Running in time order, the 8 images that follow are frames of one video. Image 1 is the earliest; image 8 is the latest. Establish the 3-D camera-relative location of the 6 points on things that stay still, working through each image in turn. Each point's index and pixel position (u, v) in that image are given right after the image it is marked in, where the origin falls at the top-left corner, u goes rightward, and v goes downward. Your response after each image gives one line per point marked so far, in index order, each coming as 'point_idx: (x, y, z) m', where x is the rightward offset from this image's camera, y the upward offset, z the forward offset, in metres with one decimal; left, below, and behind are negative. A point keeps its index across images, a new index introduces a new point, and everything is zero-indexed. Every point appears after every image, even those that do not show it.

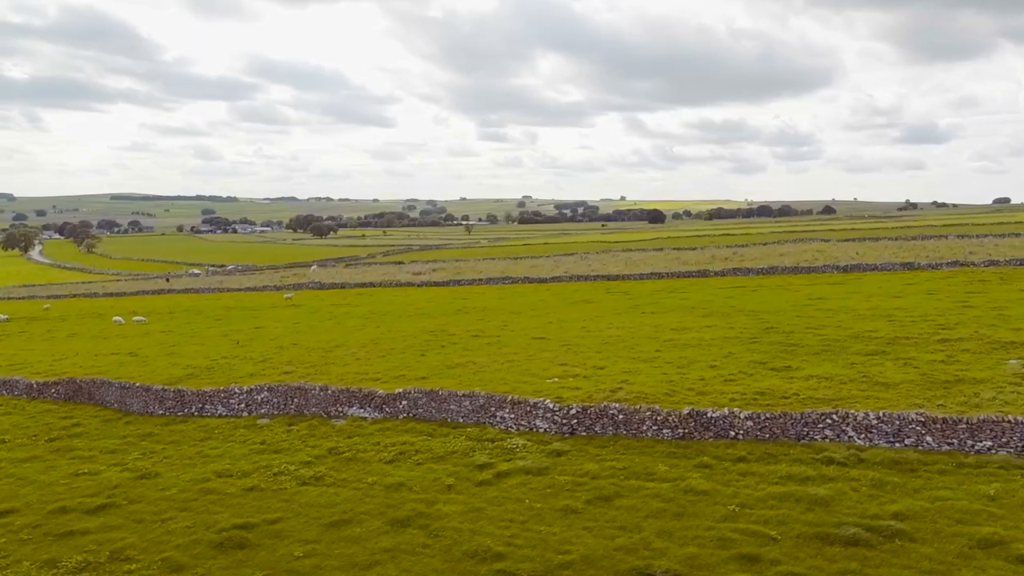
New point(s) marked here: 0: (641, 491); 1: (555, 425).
0: (+2.4, -3.9, +14.1) m
1: (+1.0, -3.3, +17.7) m
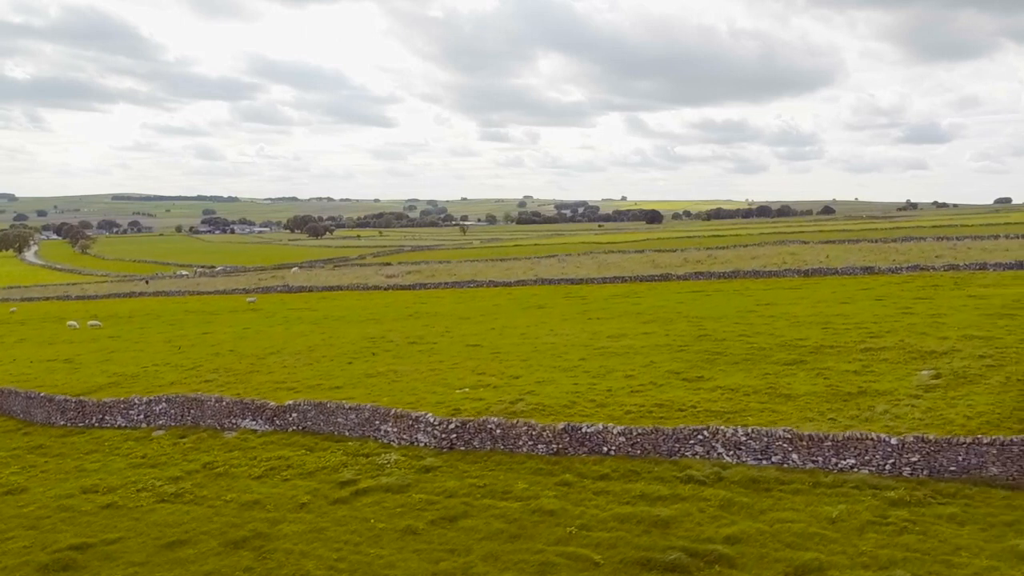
0: (-0.5, -4.2, +13.8) m
1: (-1.8, -3.6, +17.4) m
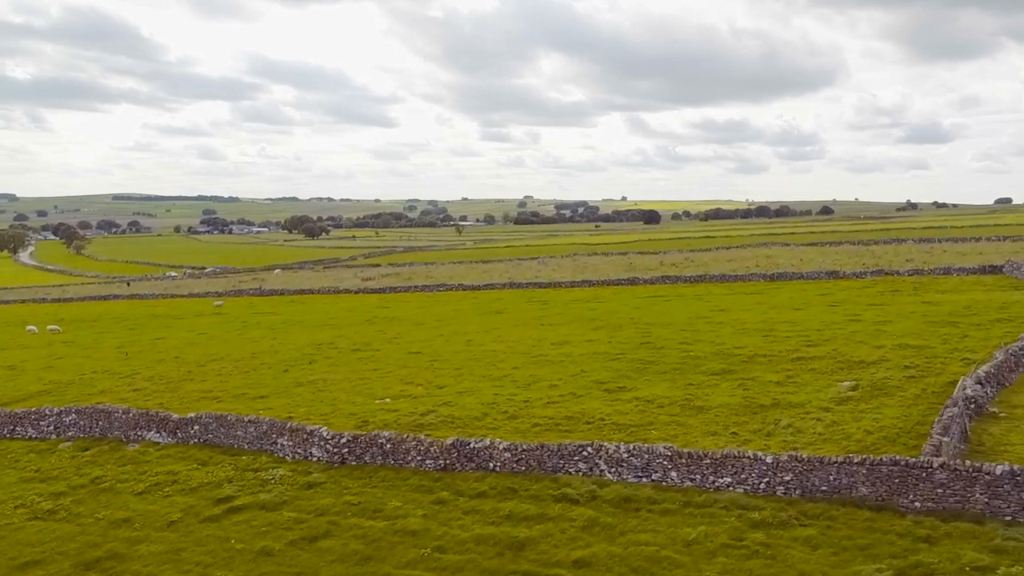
0: (-2.9, -4.5, +13.6) m
1: (-4.3, -3.9, +17.2) m
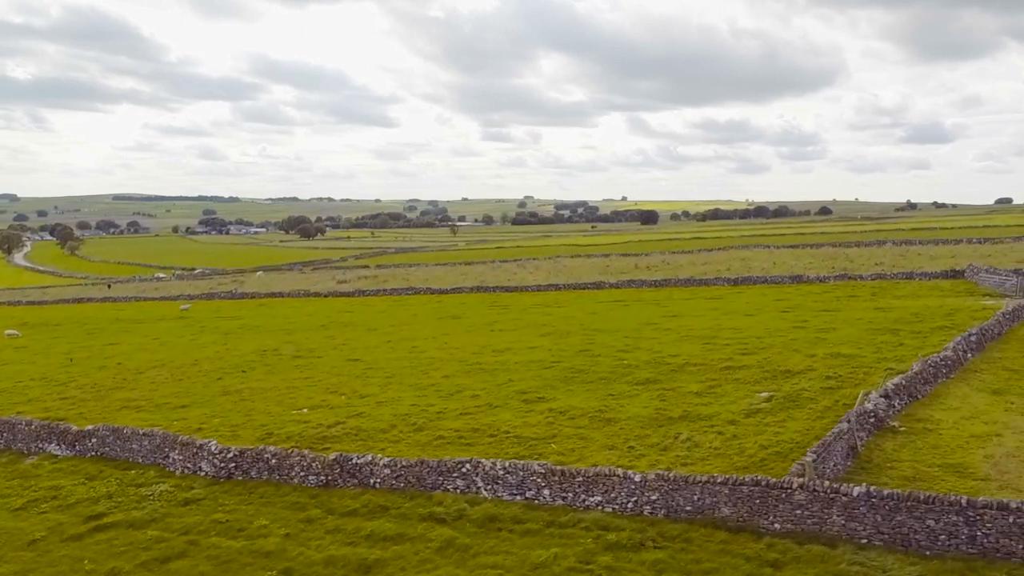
0: (-5.5, -4.7, +13.3) m
1: (-6.8, -4.1, +17.0) m
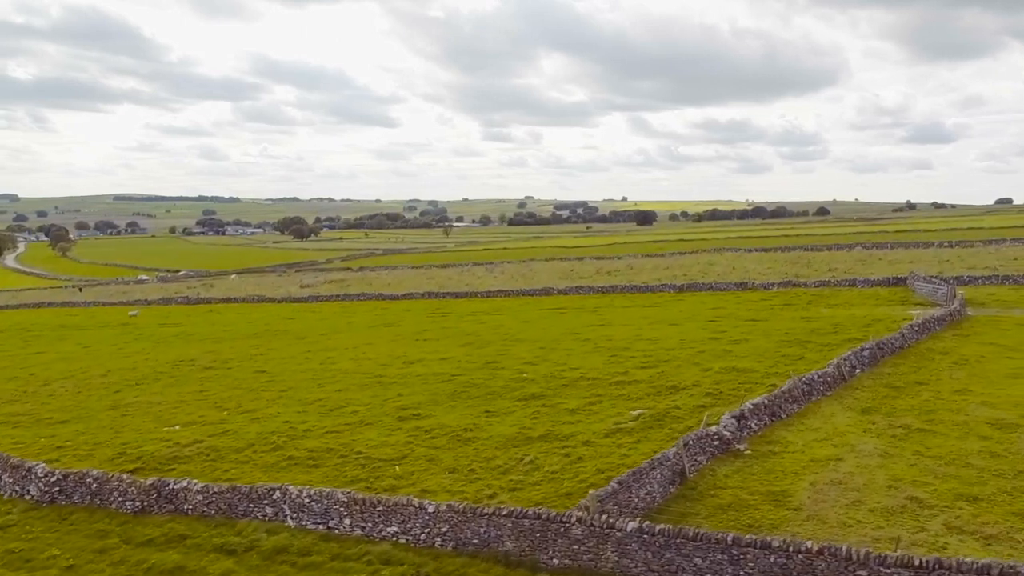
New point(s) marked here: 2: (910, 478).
0: (-9.3, -5.2, +12.9) m
1: (-10.6, -4.6, +16.6) m
2: (+8.2, -3.9, +15.1) m
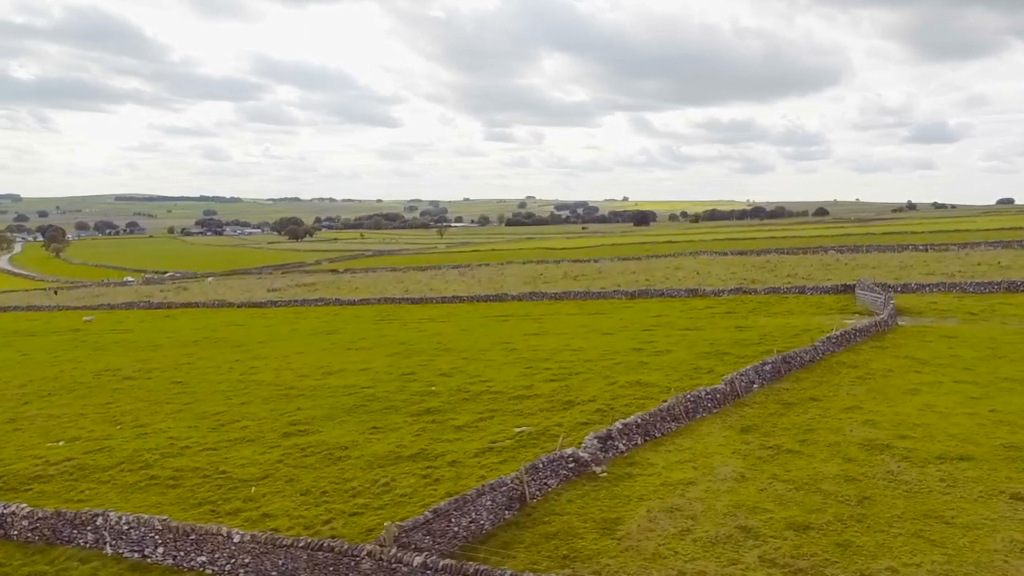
0: (-12.6, -5.6, +12.6) m
1: (-14.0, -5.0, +16.3) m
2: (+4.8, -4.3, +14.8) m
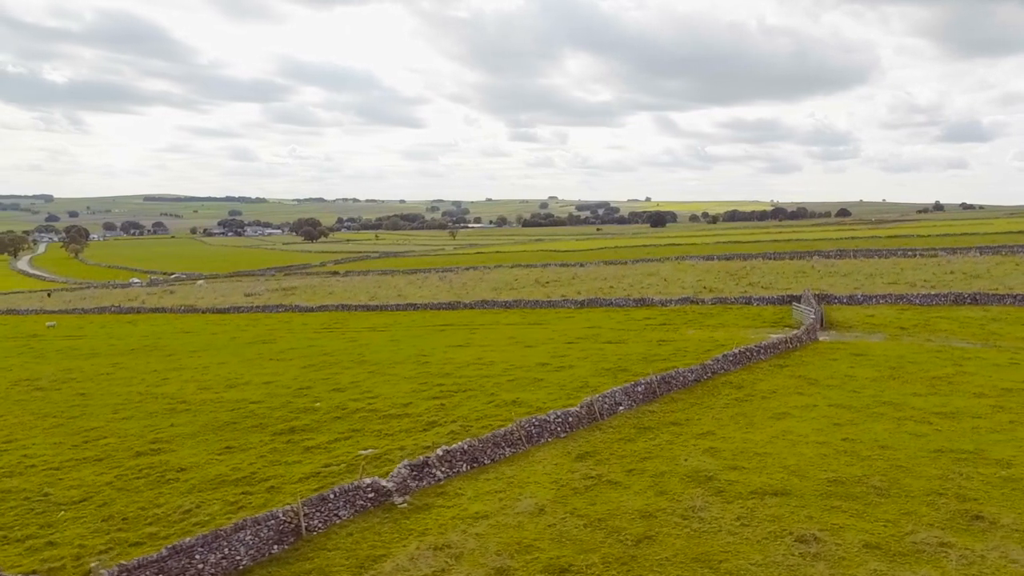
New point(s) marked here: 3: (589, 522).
0: (-17.2, -6.1, +12.6) m
1: (-18.4, -5.5, +16.3) m
2: (+0.3, -4.9, +14.2) m
3: (+1.6, -4.7, +15.0) m
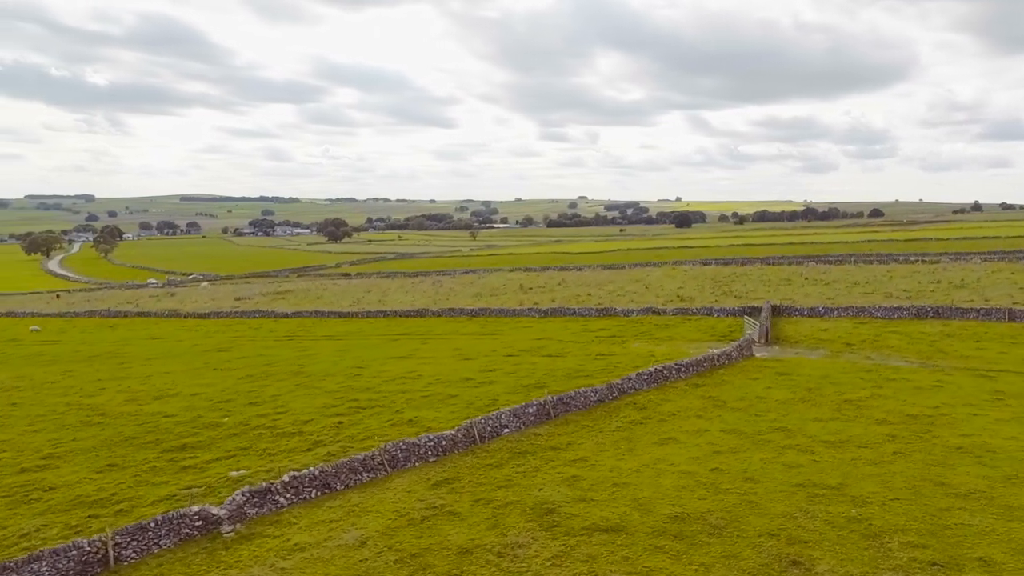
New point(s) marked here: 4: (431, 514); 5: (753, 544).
0: (-21.0, -6.6, +13.0) m
1: (-22.0, -6.0, +16.7) m
2: (-3.4, -5.4, +13.8) m
3: (-2.1, -5.3, +14.6) m
4: (-1.8, -5.1, +16.6) m
5: (+4.7, -4.9, +14.2) m
